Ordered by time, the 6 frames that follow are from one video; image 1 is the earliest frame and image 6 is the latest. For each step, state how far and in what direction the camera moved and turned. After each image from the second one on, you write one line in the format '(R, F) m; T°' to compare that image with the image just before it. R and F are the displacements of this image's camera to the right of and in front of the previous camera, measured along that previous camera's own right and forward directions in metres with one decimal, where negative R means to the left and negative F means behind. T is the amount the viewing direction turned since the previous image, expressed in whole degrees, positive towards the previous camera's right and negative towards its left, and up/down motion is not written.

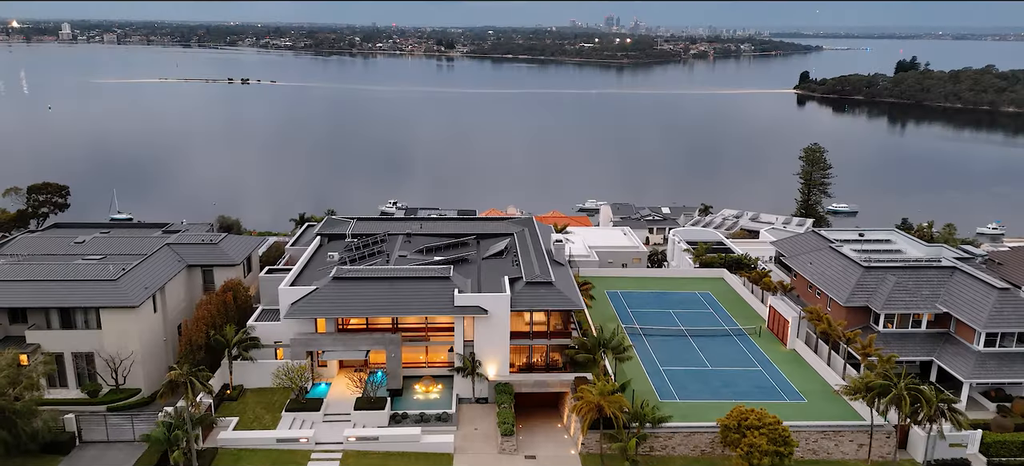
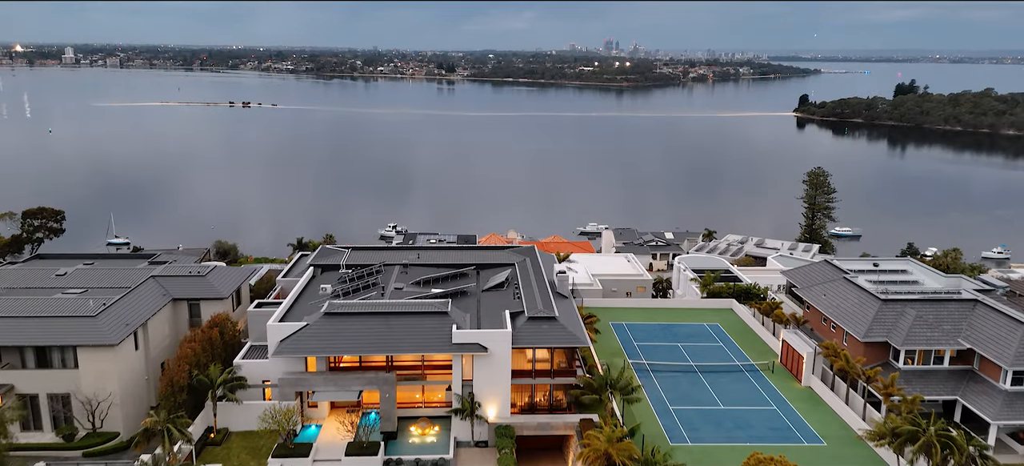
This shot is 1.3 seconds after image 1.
(0.0, +0.6) m; 0°
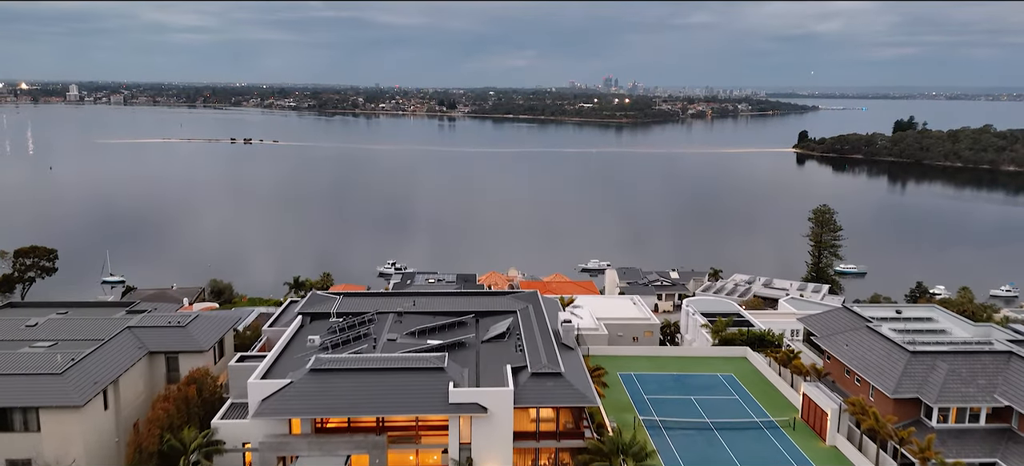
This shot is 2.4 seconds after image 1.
(0.0, +0.8) m; 0°
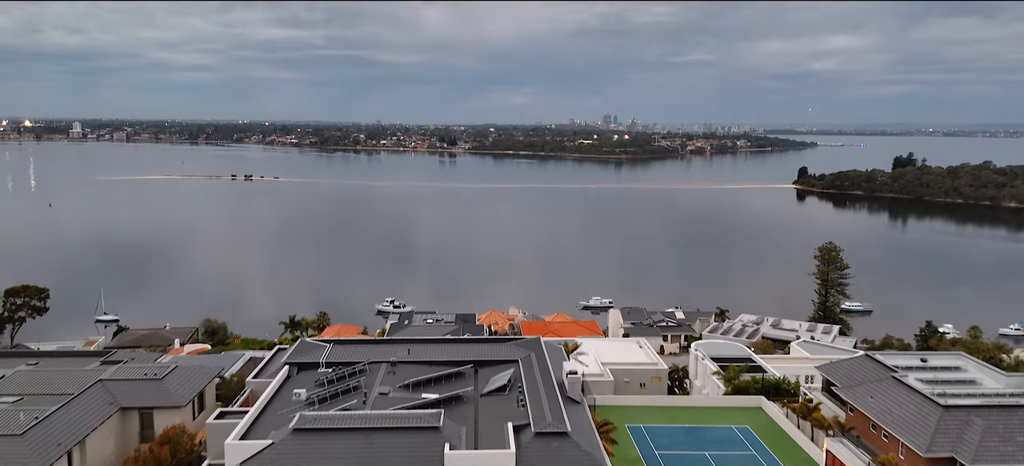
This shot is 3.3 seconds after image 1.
(0.0, +0.7) m; 0°
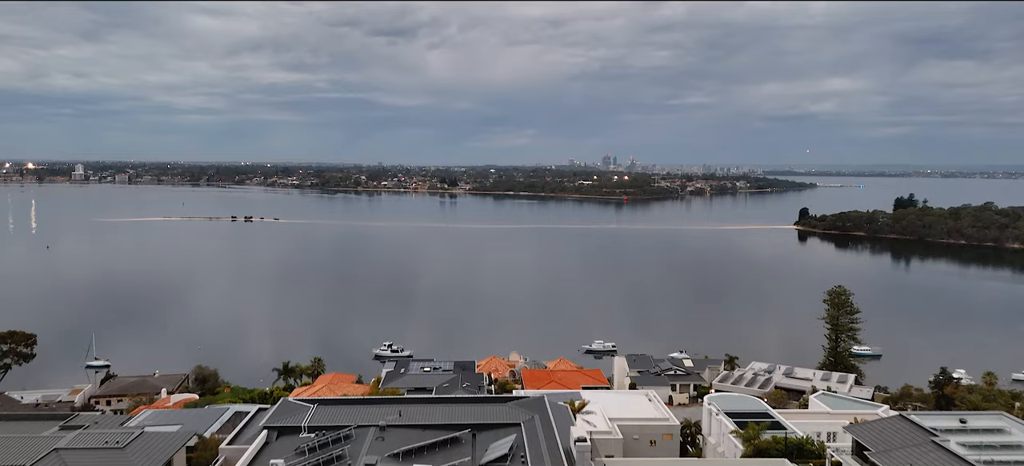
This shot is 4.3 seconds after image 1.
(0.0, +1.0) m; 0°
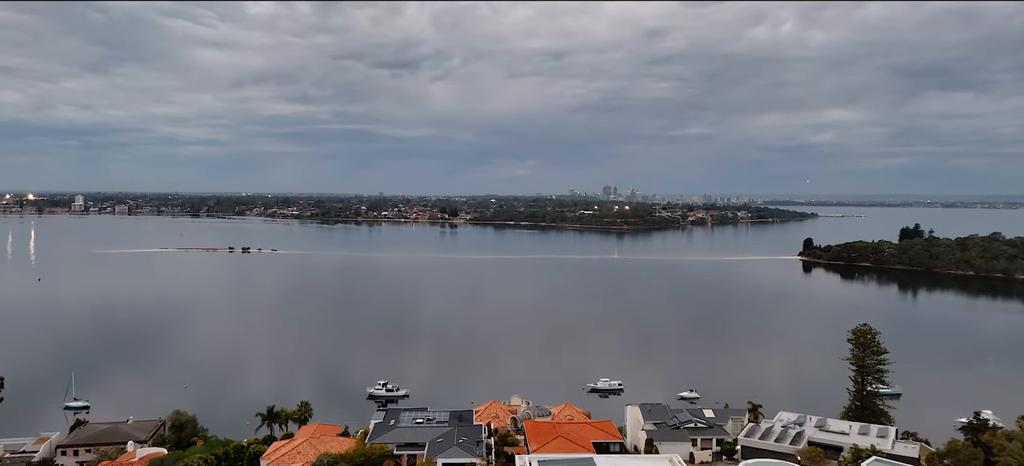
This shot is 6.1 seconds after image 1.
(0.0, +2.5) m; 0°
